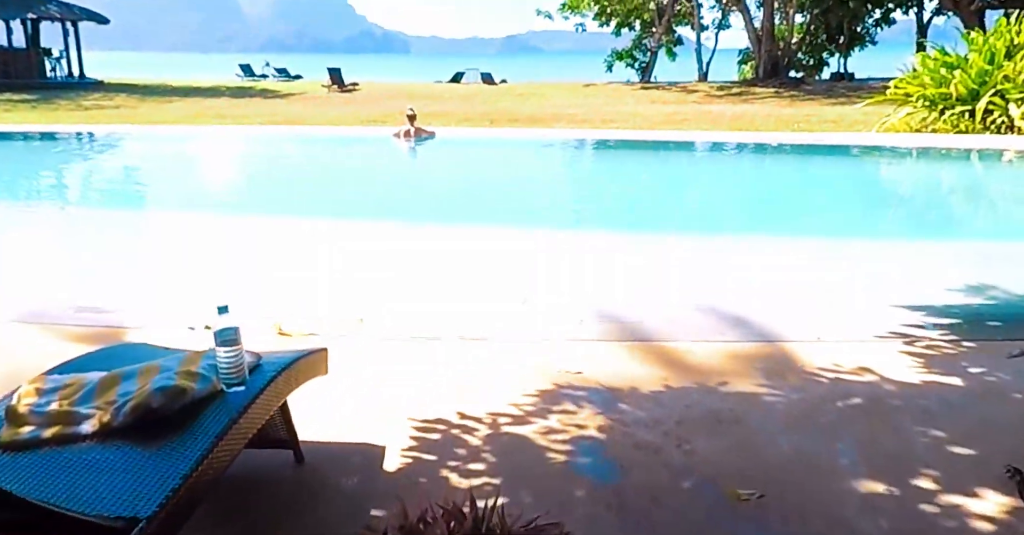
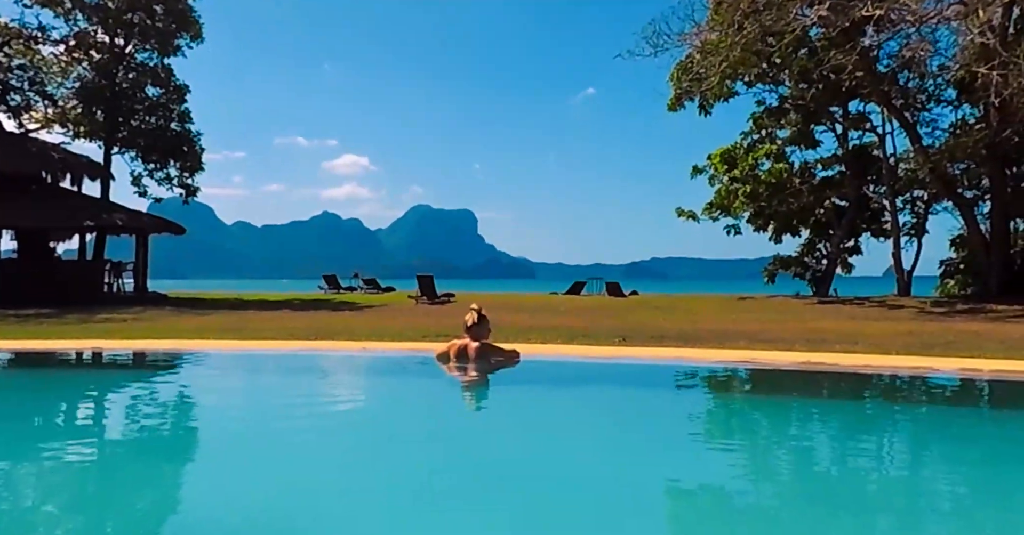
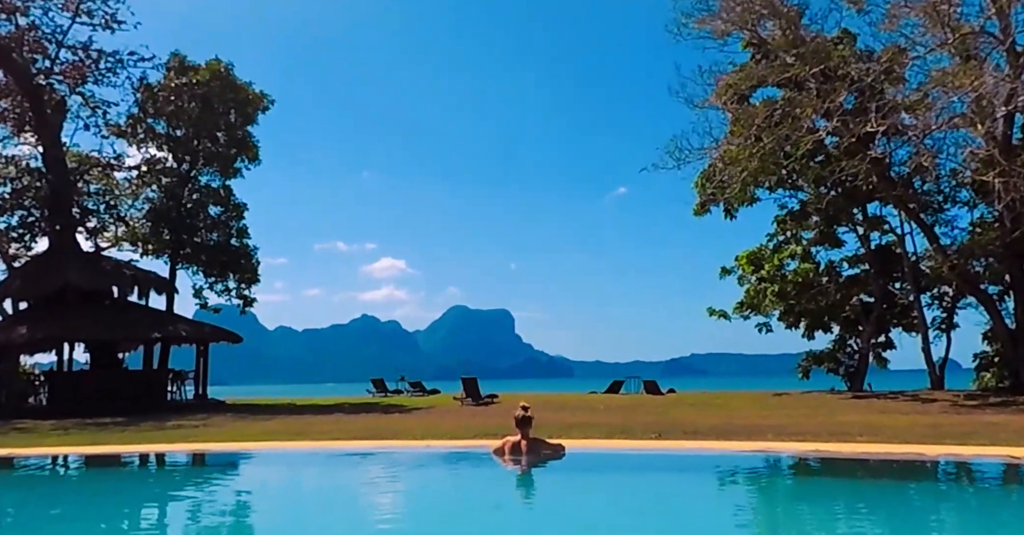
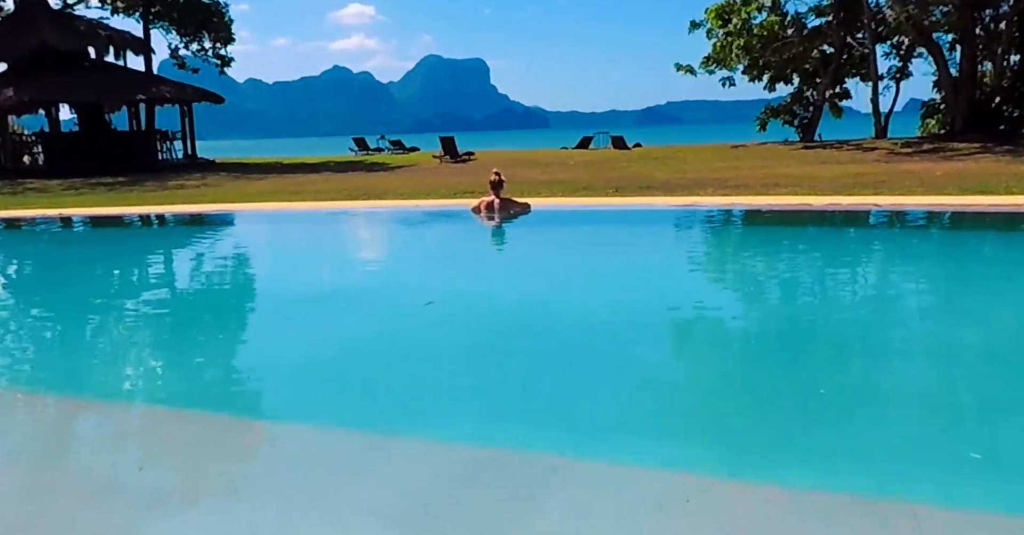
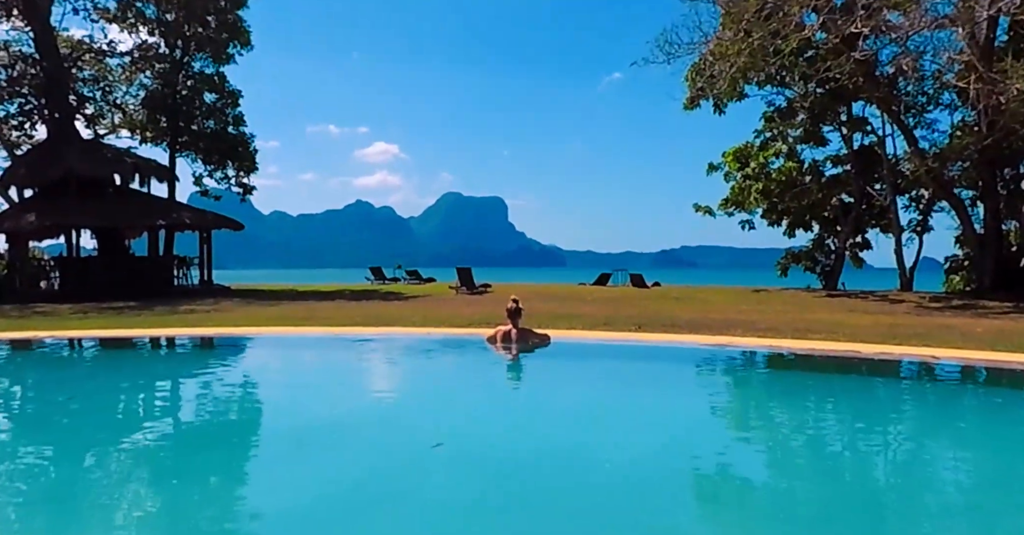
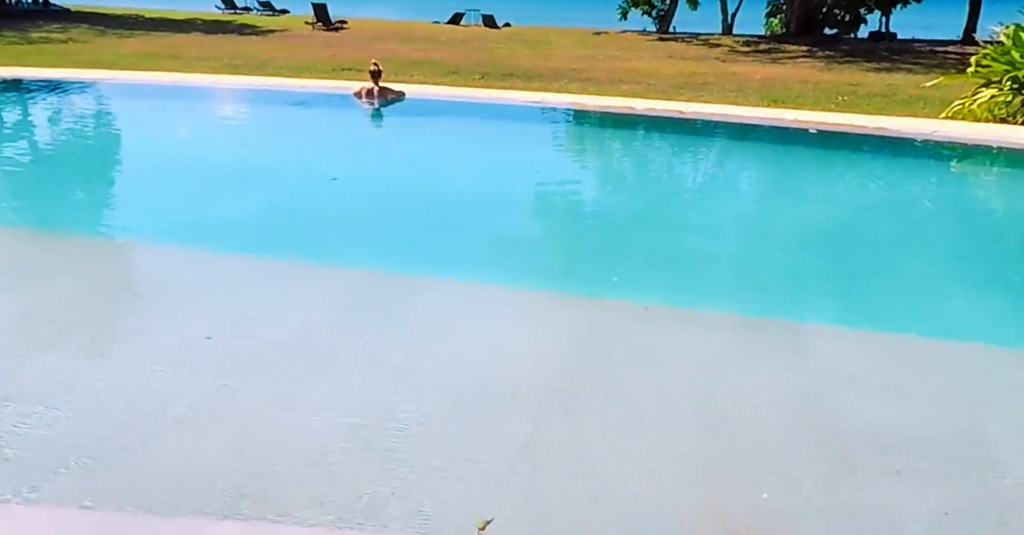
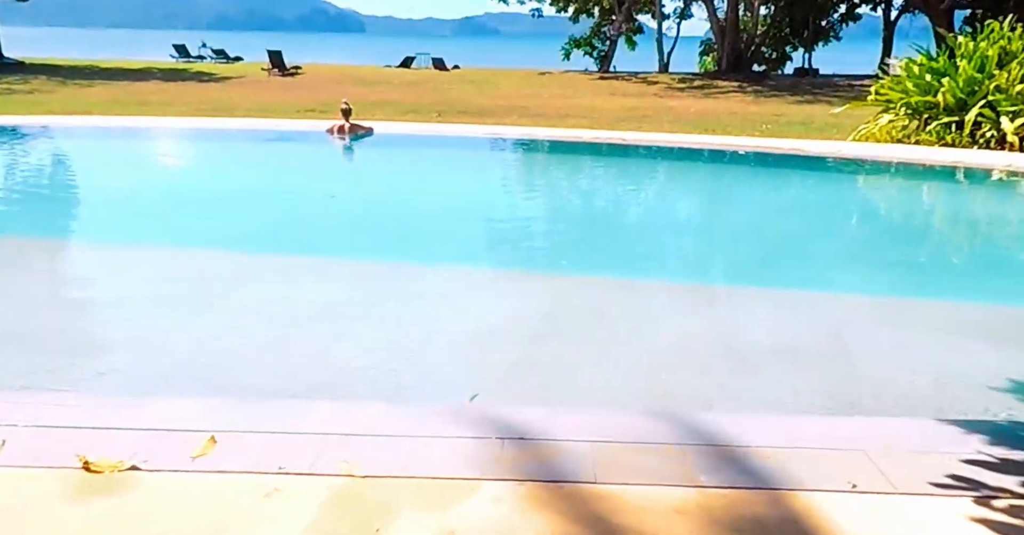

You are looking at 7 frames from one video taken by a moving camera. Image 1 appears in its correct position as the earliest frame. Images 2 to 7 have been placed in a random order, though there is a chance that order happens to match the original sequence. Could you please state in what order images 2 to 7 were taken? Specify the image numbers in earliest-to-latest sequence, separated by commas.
7, 6, 4, 5, 3, 2
